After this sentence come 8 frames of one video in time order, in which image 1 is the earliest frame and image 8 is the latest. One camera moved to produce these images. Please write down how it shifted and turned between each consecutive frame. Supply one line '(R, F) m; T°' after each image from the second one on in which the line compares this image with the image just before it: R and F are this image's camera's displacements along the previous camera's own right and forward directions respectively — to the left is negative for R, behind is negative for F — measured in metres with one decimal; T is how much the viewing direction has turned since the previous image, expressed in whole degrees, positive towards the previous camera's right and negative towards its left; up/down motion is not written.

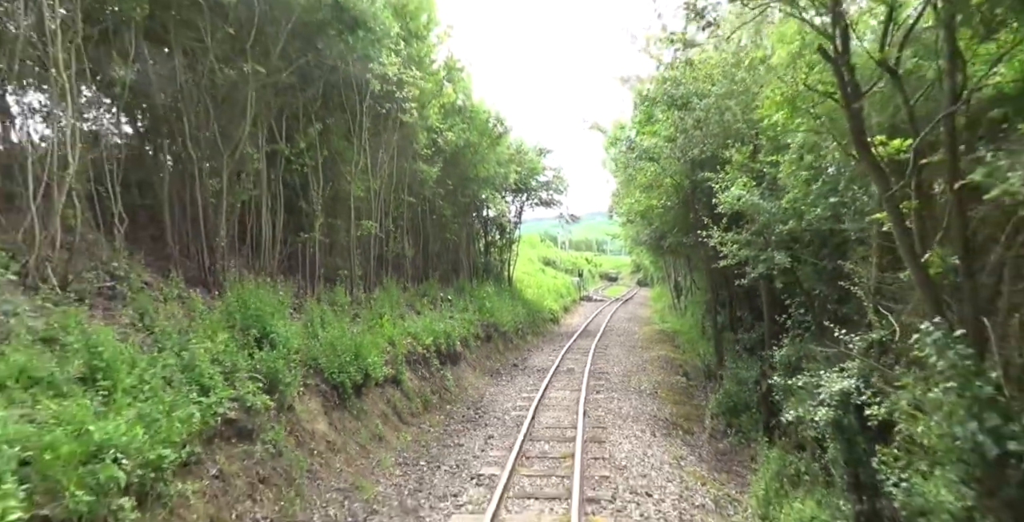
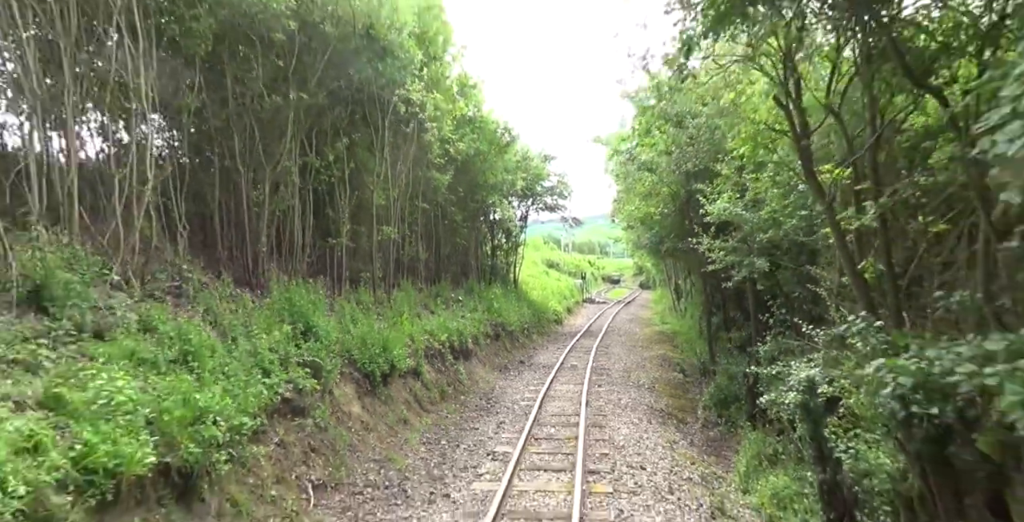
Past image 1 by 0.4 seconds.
(-0.1, -1.1) m; 0°
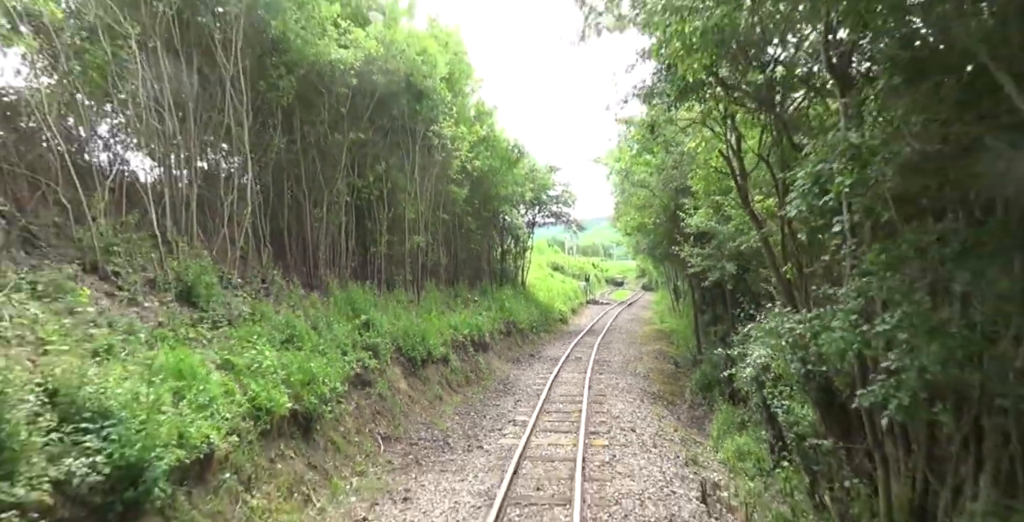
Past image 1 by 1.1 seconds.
(-0.2, -2.2) m; 0°
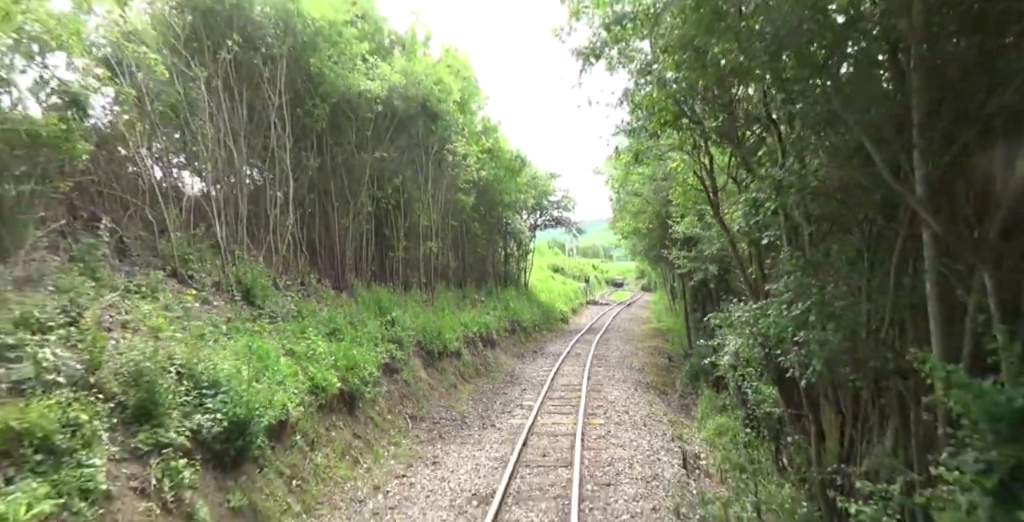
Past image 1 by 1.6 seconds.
(-0.1, -1.5) m; 0°
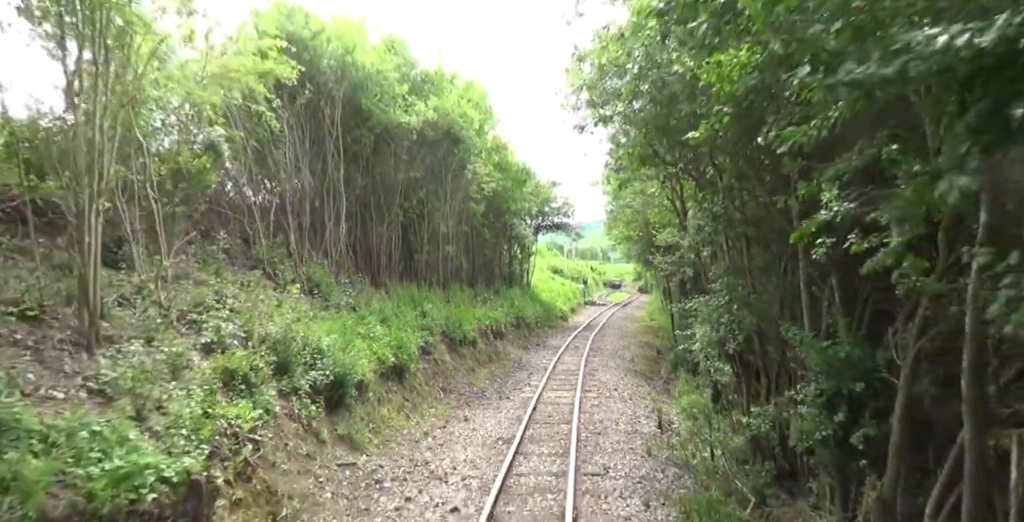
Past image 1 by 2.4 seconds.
(-0.3, -2.5) m; 0°
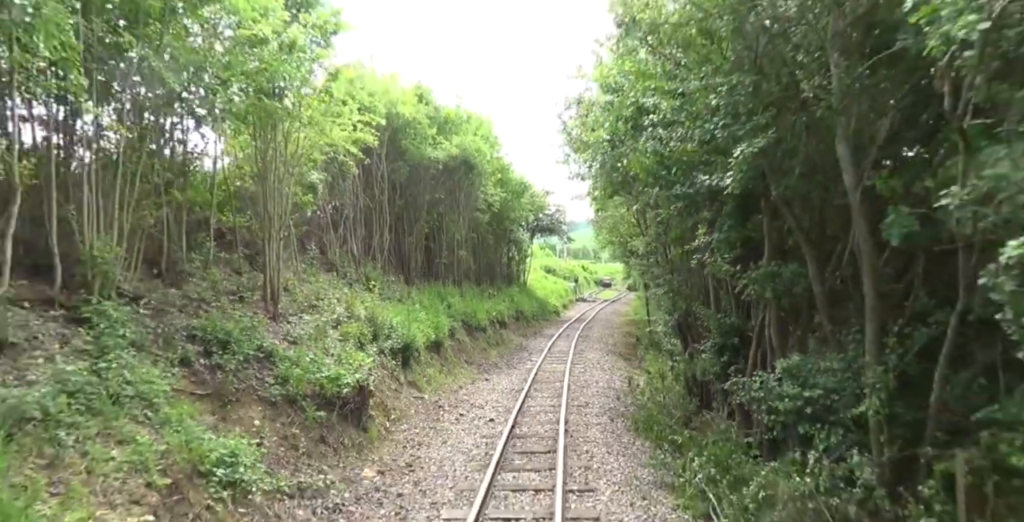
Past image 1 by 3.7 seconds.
(-0.4, -4.0) m; +1°
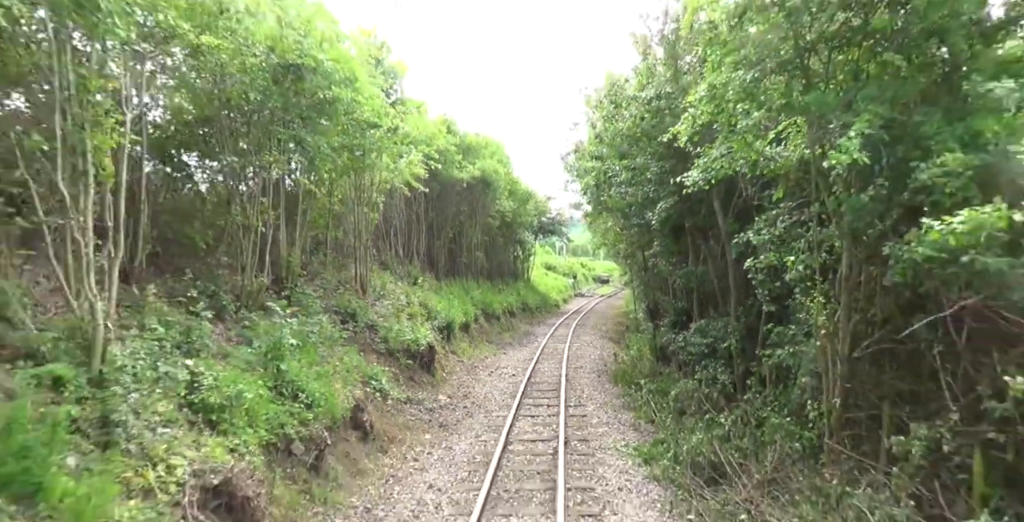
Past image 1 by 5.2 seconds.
(-0.5, -4.4) m; 0°
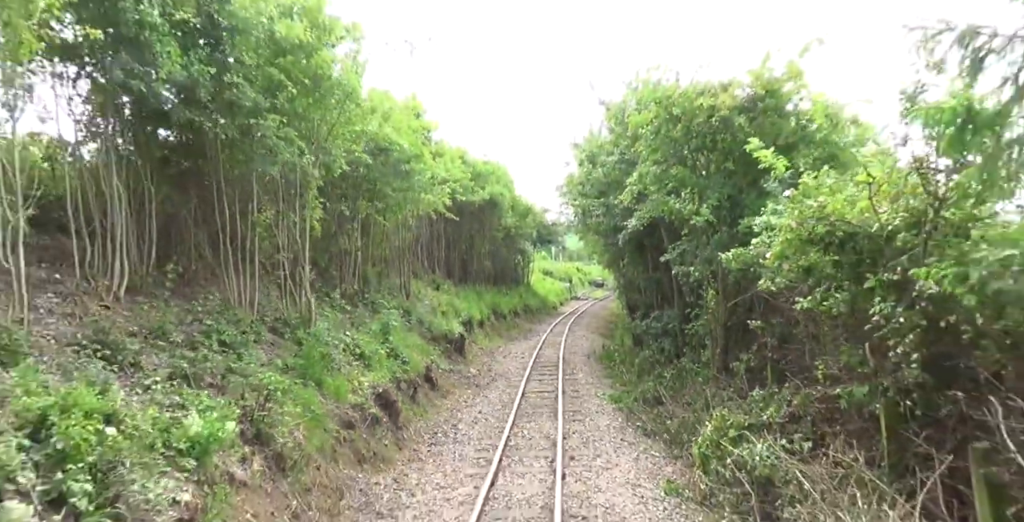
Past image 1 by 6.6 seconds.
(-0.4, -4.4) m; 0°
